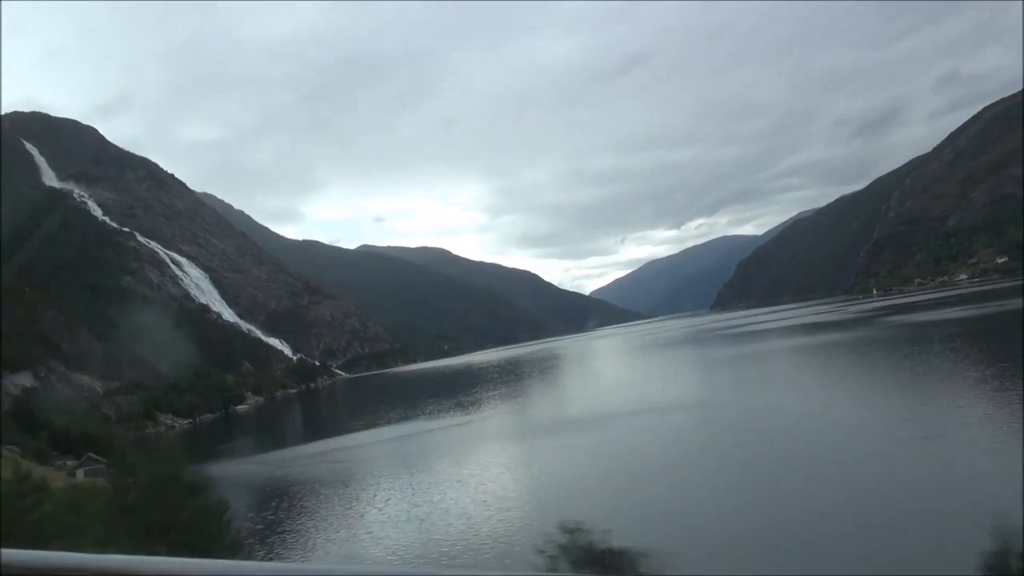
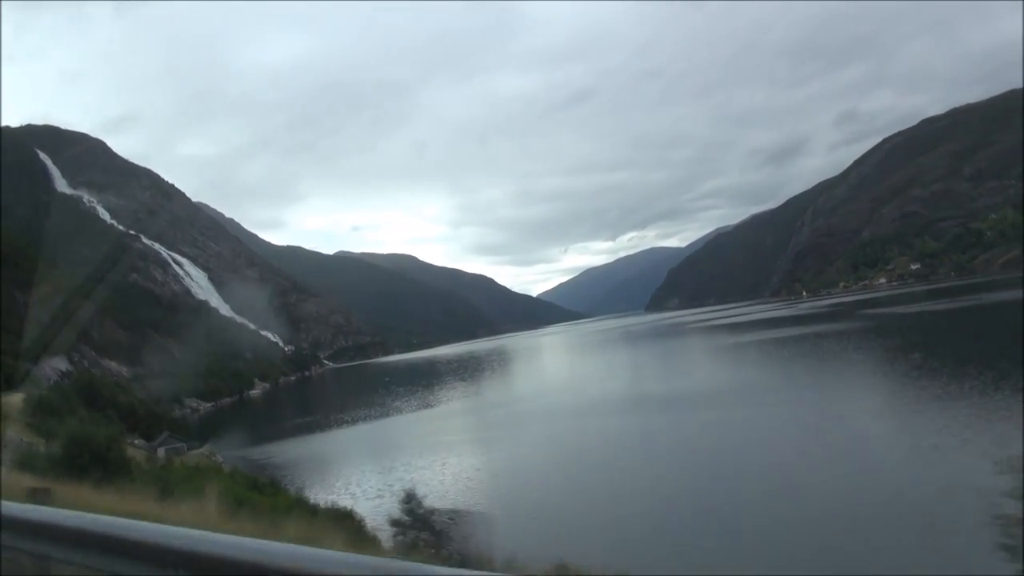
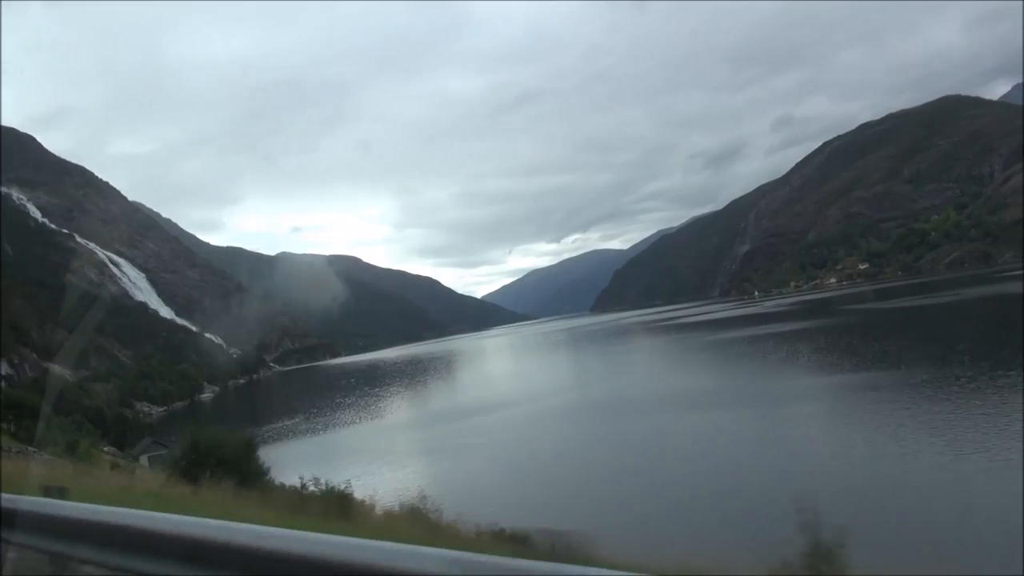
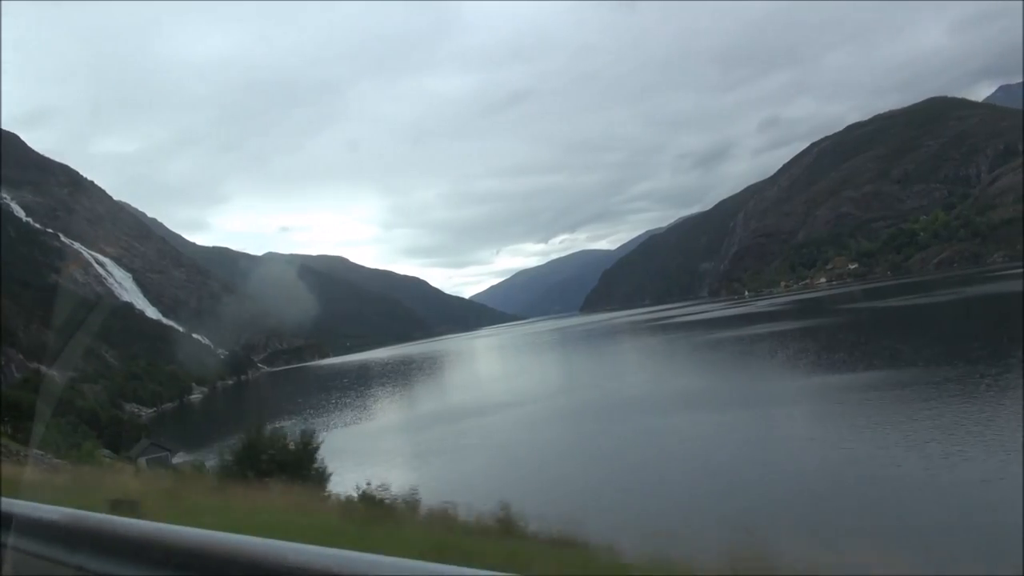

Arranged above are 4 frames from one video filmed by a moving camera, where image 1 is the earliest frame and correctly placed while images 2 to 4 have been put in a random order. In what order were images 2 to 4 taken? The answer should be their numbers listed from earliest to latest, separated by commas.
2, 3, 4
